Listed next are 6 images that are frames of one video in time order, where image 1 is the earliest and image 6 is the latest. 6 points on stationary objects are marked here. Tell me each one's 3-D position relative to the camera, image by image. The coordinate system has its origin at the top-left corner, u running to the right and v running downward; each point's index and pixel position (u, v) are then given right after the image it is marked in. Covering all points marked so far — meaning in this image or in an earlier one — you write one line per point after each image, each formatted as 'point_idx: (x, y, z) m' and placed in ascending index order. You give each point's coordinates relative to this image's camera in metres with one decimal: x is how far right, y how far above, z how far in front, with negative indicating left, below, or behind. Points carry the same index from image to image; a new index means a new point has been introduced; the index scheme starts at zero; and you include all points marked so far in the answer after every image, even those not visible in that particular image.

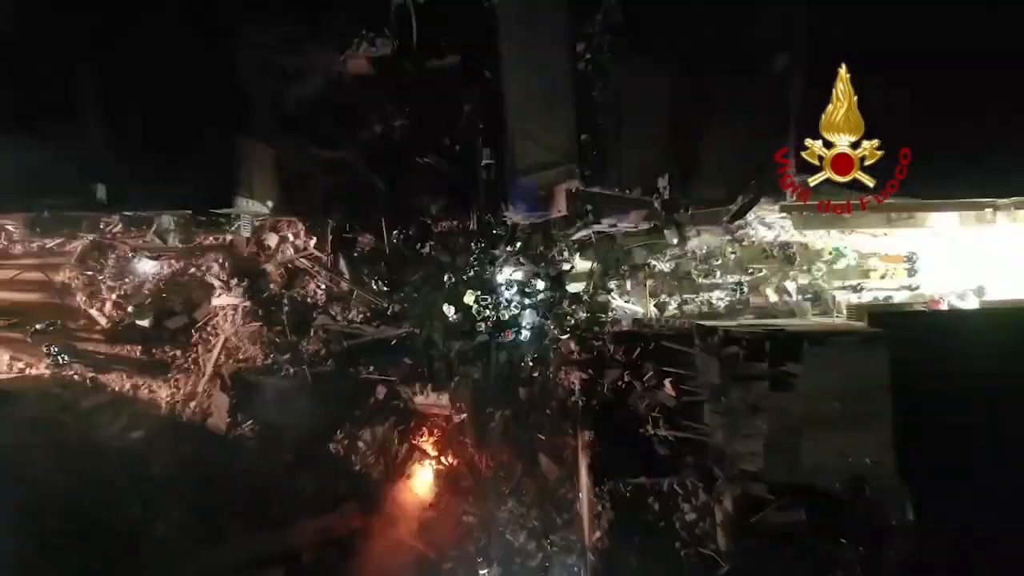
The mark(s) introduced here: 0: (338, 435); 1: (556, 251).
0: (-1.0, -0.8, +3.1) m
1: (+0.2, +0.2, +3.0) m
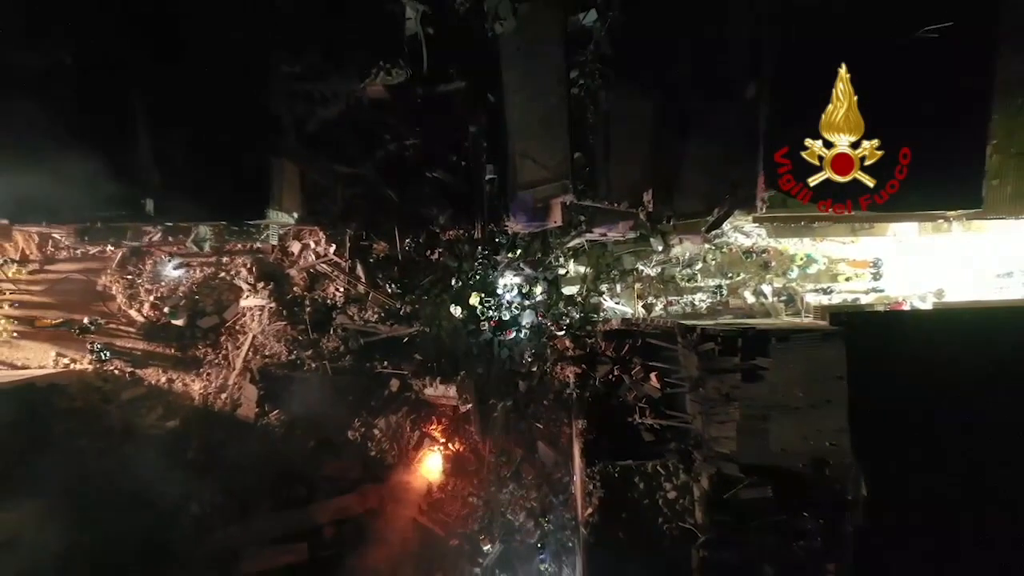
0: (-1.0, -0.8, +3.4) m
1: (+0.2, +0.2, +3.3) m
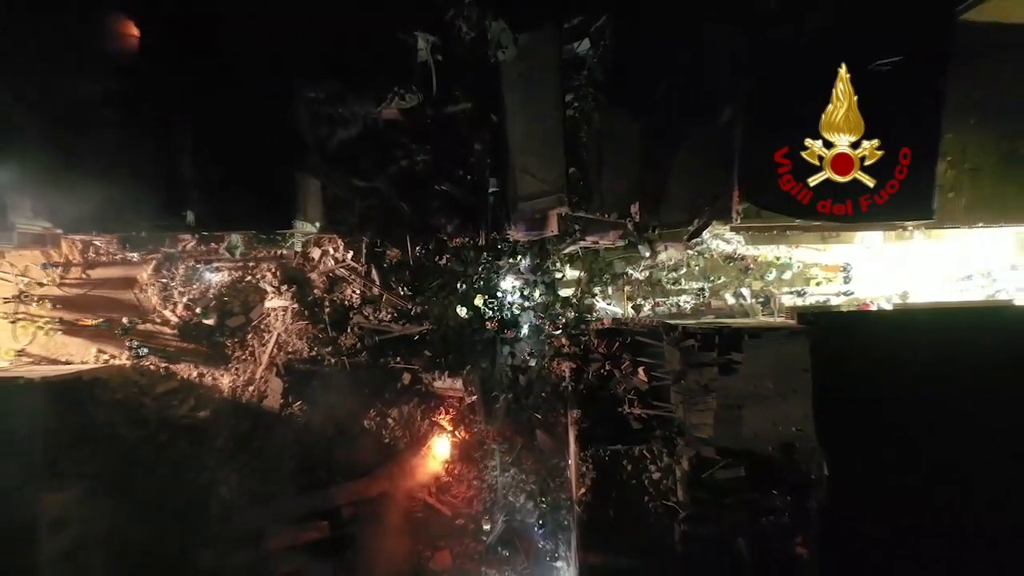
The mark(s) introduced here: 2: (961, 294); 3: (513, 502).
0: (-1.0, -0.9, +3.8) m
1: (+0.3, +0.2, +3.6) m
2: (+3.2, 0.0, +3.9) m
3: (0.0, -1.5, +3.8) m
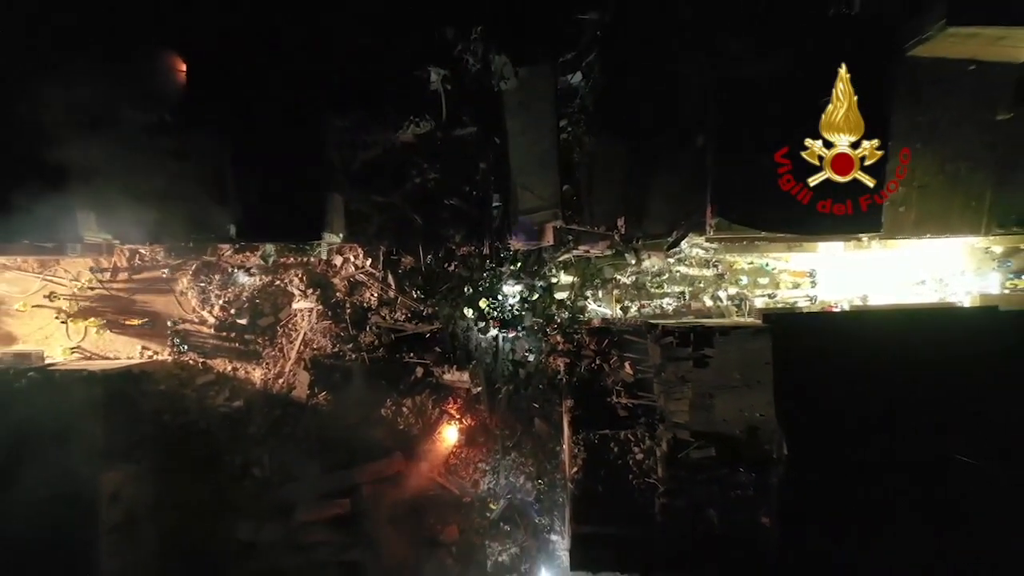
0: (-1.0, -0.9, +4.2) m
1: (+0.3, +0.1, +4.1) m
2: (+3.2, -0.1, +4.4) m
3: (0.0, -1.5, +4.3) m
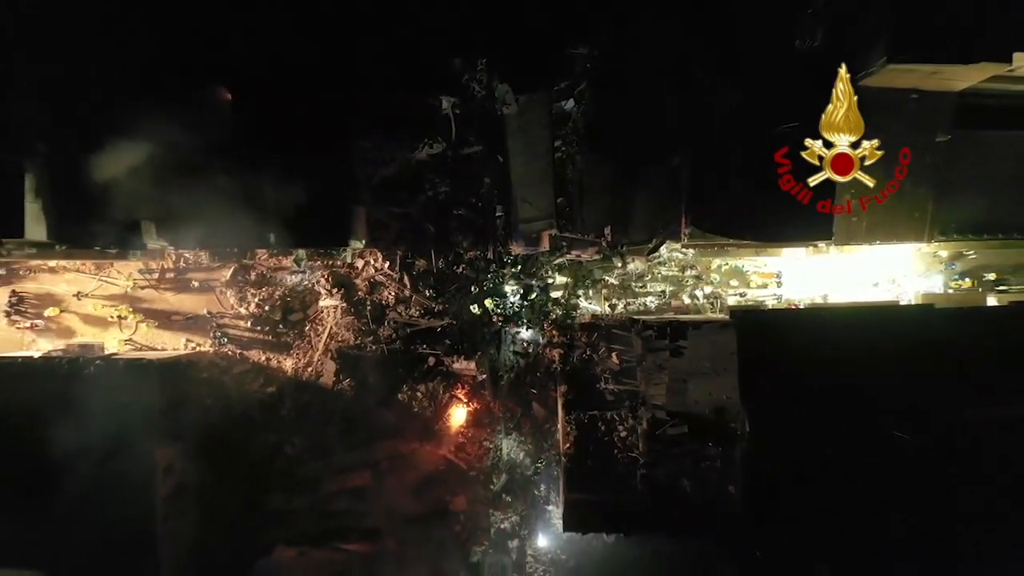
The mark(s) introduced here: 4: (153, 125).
0: (-0.9, -0.9, +4.8) m
1: (+0.3, +0.1, +4.6) m
2: (+3.2, -0.1, +4.9) m
3: (0.0, -1.5, +4.8) m
4: (-2.6, +1.2, +4.0) m
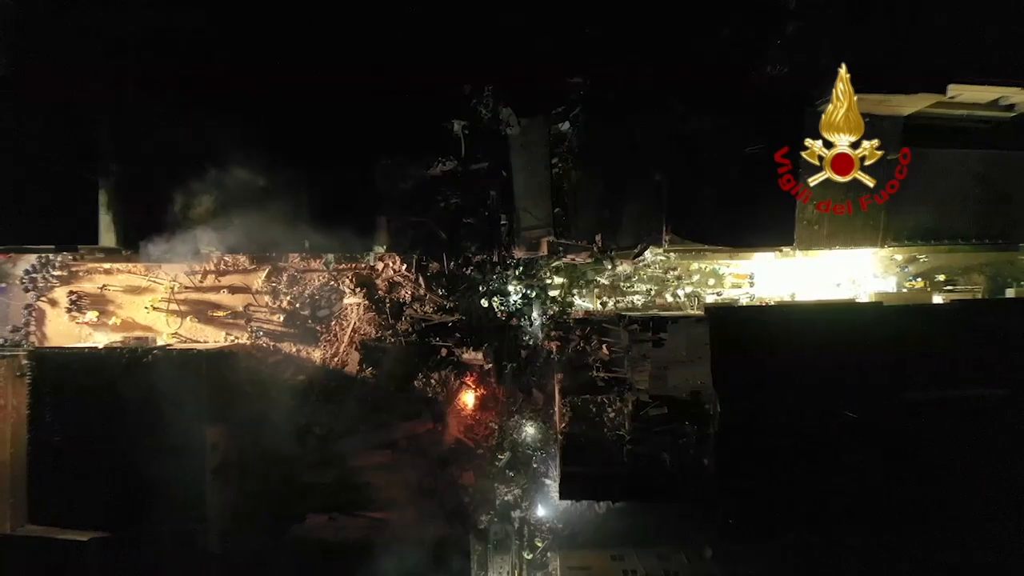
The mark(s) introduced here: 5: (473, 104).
0: (-0.9, -0.9, +5.4) m
1: (+0.3, +0.1, +5.2) m
2: (+3.3, -0.1, +5.6) m
3: (0.0, -1.5, +5.4) m
4: (-2.6, +1.2, +4.6) m
5: (-0.3, +1.6, +4.9) m
